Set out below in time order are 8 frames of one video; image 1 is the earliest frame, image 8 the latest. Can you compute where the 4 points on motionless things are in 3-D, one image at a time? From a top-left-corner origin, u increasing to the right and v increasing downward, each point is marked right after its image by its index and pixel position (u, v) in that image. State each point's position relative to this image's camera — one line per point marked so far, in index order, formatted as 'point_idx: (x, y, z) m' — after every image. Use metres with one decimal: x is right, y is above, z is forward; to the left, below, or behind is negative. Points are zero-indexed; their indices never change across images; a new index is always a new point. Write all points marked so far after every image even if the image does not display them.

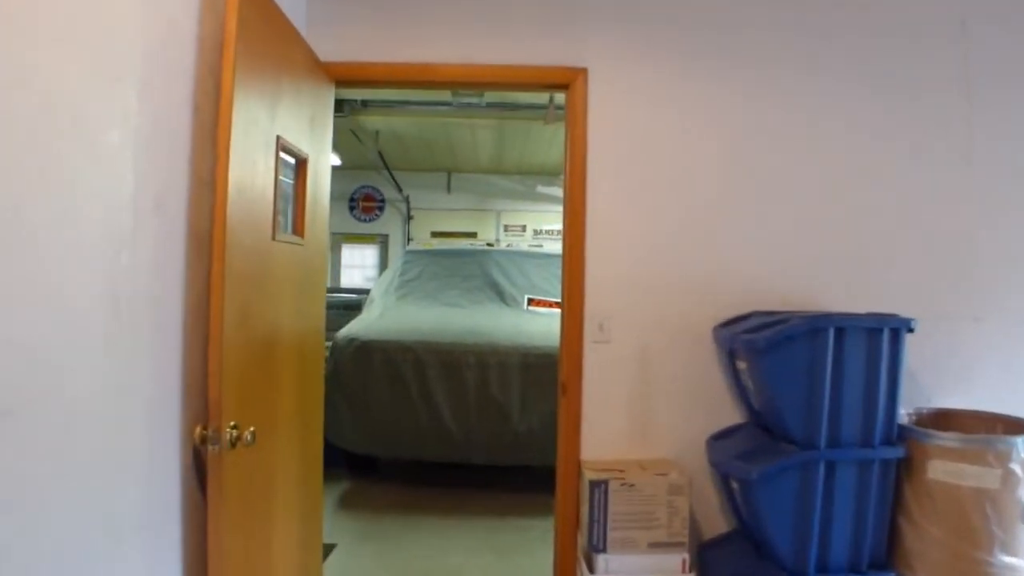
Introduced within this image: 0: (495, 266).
0: (-0.1, +0.2, +5.3) m
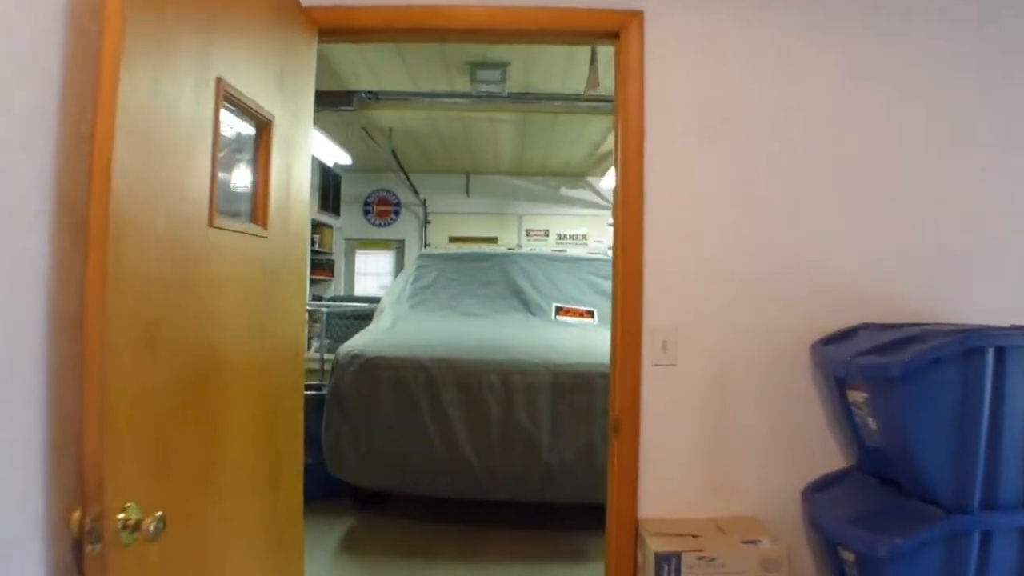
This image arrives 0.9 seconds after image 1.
0: (0.0, +0.1, +4.8) m
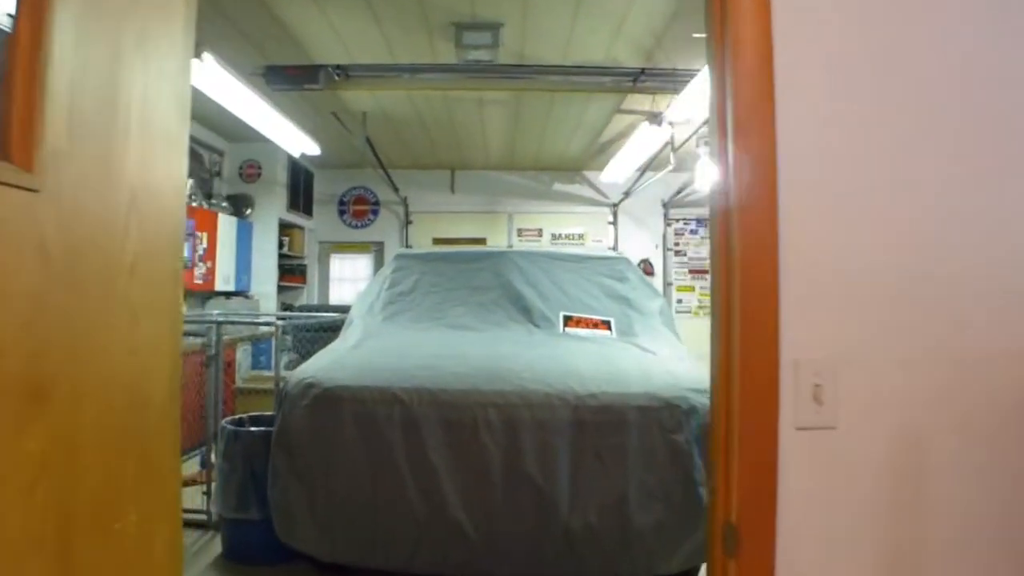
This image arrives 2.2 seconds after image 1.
0: (0.0, +0.1, +4.0) m
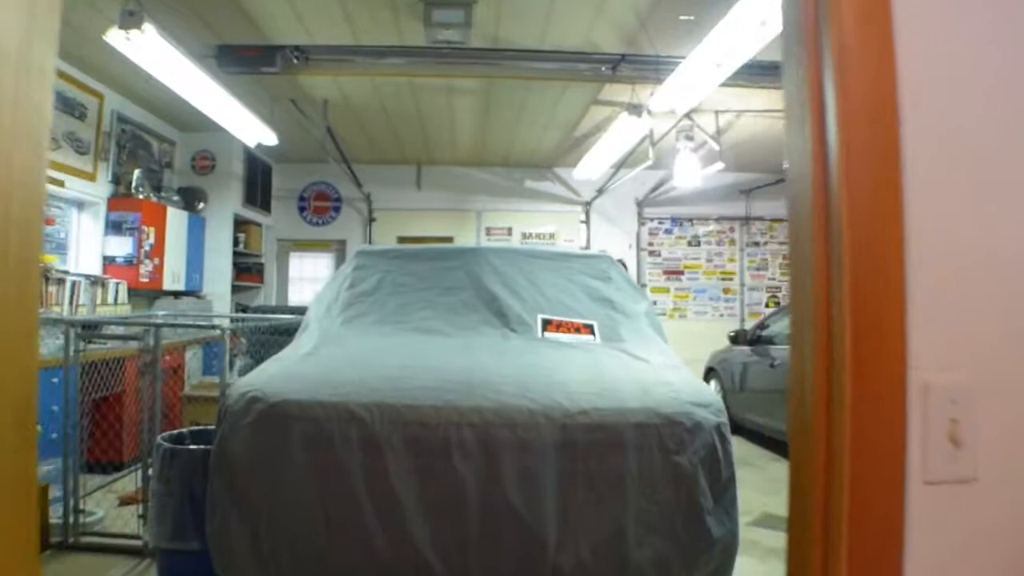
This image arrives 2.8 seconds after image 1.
0: (-0.1, +0.1, +3.7) m
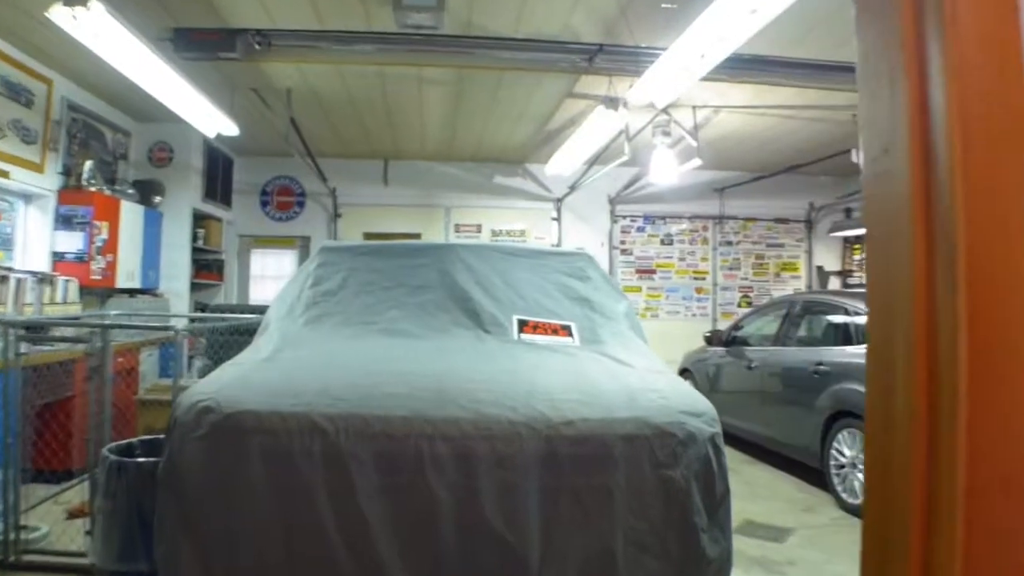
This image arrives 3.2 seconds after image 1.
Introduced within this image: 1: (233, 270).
0: (-0.2, +0.1, +3.5) m
1: (-3.1, +0.2, +8.7) m
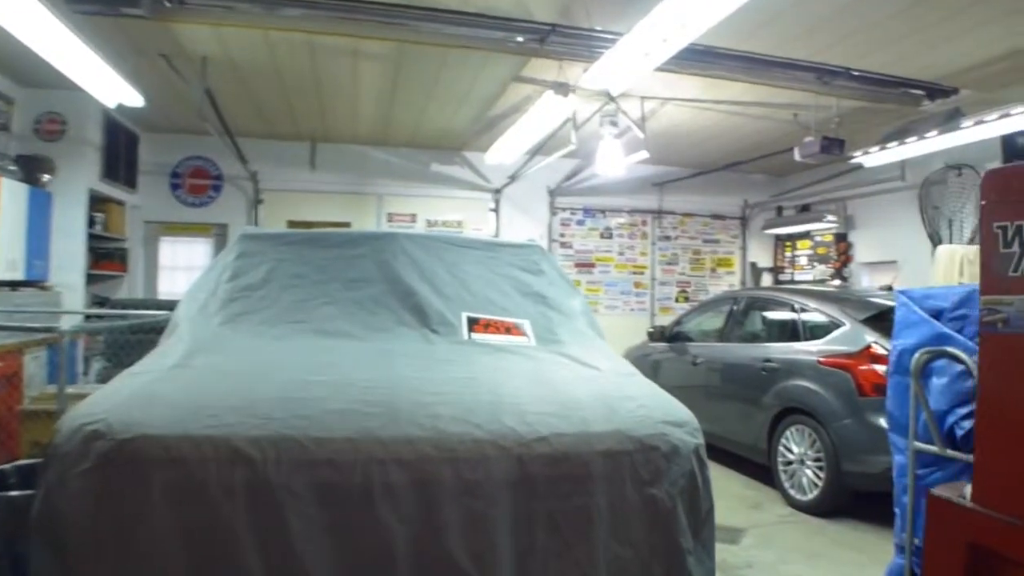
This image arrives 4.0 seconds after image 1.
0: (-0.4, +0.1, +3.1) m
1: (-3.7, +0.3, +8.0) m
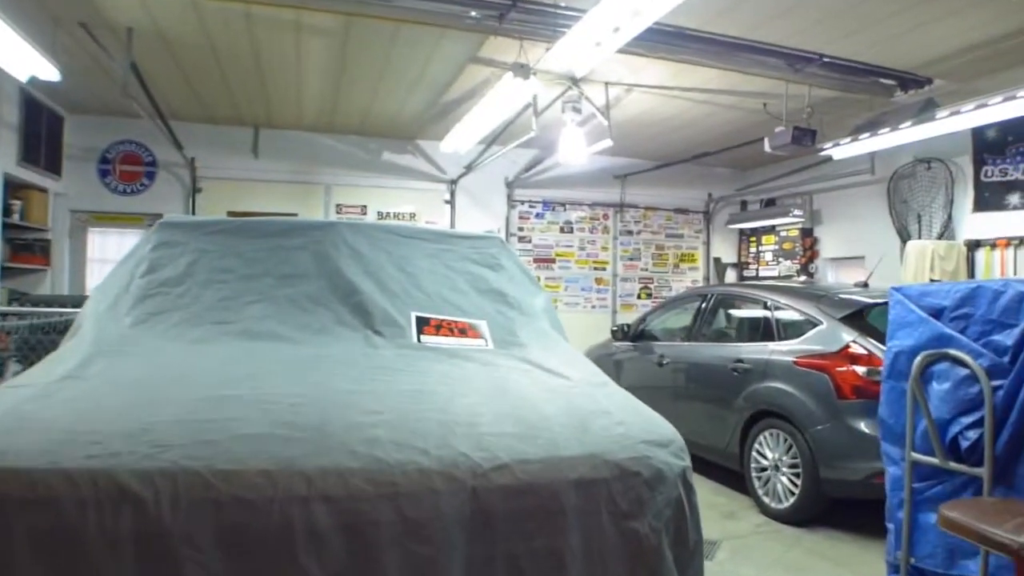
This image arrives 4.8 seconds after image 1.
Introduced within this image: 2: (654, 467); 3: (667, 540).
0: (-0.6, +0.1, +2.8) m
1: (-4.2, +0.3, +7.5) m
2: (+0.3, -0.4, +1.7) m
3: (+0.3, -0.5, +1.7) m
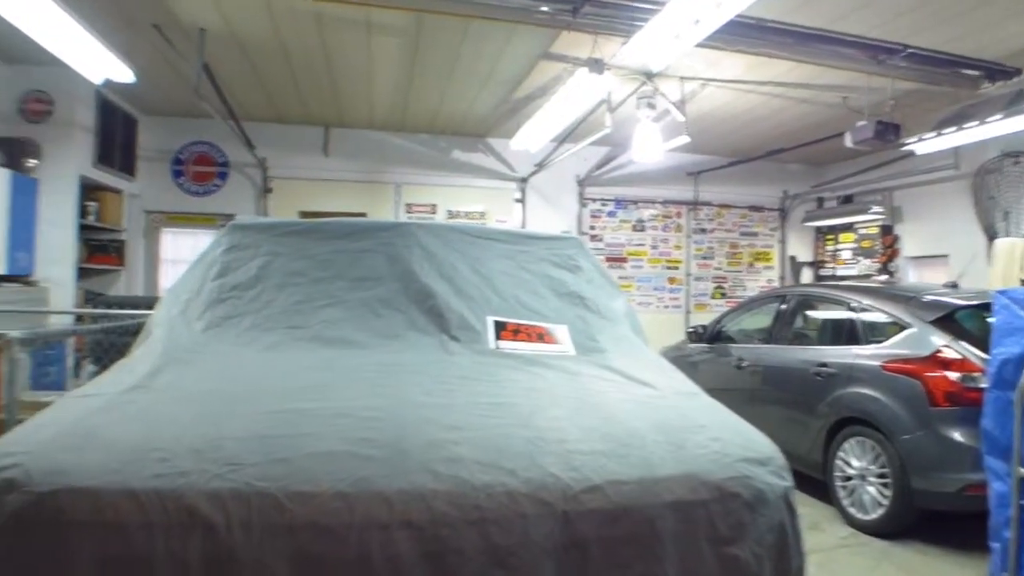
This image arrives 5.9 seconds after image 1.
0: (-0.3, +0.1, +2.7) m
1: (-3.5, +0.3, +7.7) m
2: (+0.5, -0.4, +1.6) m
3: (+0.5, -0.6, +1.5) m
